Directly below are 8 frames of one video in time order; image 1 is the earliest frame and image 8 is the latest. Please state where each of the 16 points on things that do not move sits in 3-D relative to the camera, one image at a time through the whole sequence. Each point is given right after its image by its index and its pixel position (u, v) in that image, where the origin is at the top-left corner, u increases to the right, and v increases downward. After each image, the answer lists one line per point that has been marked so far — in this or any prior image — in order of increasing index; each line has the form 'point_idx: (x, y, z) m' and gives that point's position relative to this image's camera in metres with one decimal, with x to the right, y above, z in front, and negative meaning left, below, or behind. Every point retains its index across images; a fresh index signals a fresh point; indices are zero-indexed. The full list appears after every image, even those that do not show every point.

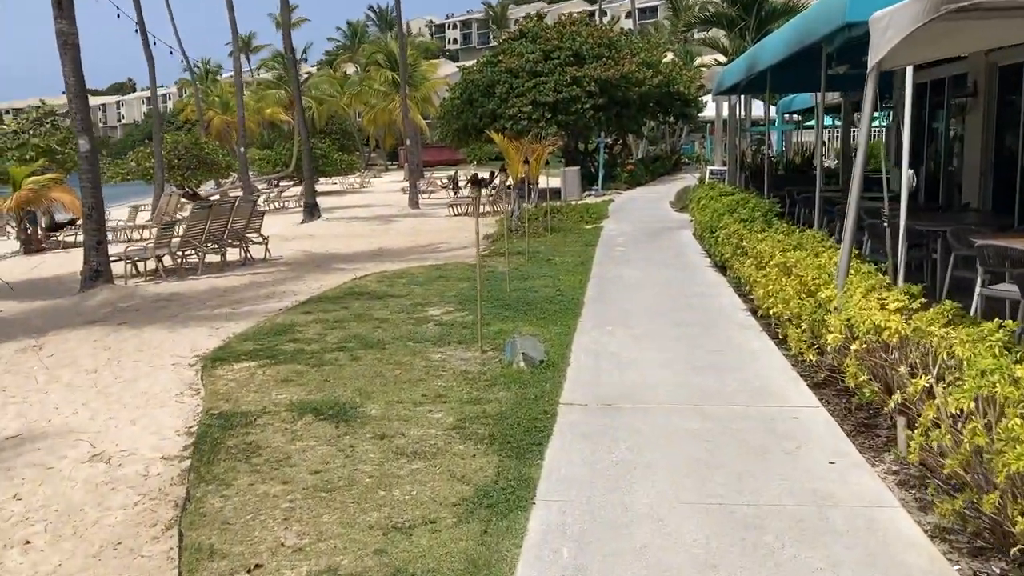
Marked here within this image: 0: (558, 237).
0: (+0.8, +0.9, +15.8) m
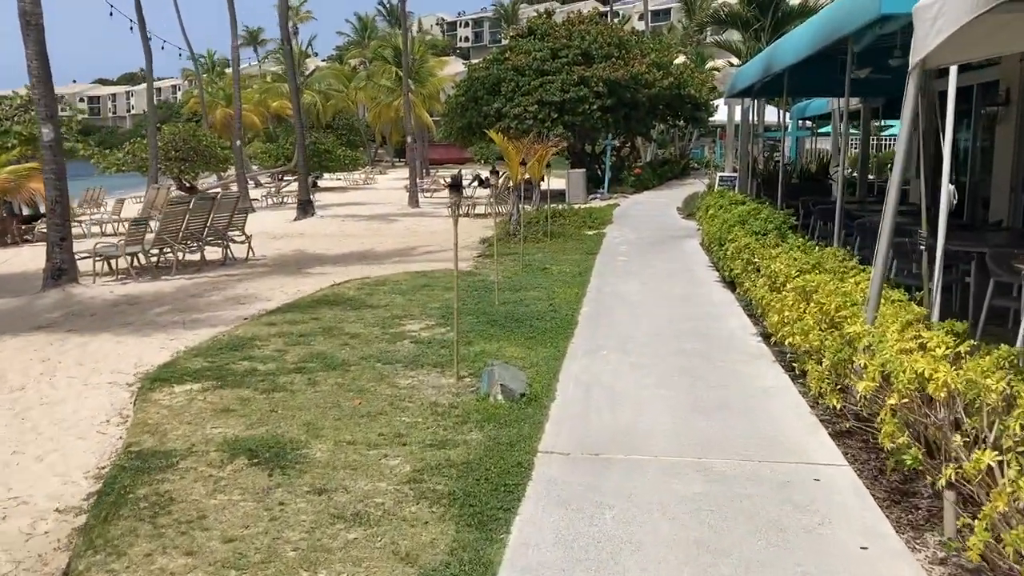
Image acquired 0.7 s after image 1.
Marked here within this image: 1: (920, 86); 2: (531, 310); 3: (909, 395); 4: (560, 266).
0: (+0.8, +0.7, +15.0) m
1: (+2.2, +1.1, +4.9) m
2: (+0.2, -0.2, +8.6) m
3: (+1.7, -0.5, +4.0) m
4: (+0.6, +0.3, +11.9) m
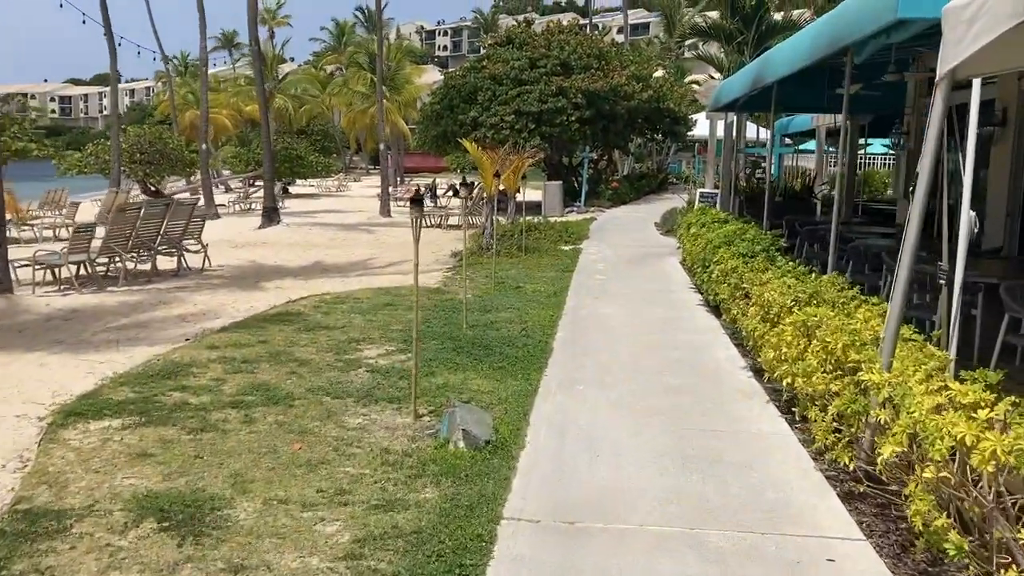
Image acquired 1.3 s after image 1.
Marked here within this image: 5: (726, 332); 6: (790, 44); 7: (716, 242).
0: (+0.3, +0.5, +14.3) m
1: (+2.1, +0.9, +4.3) m
2: (-0.1, -0.4, +7.9) m
3: (+1.6, -0.7, +3.4) m
4: (+0.3, 0.0, +11.2) m
5: (+2.0, -0.4, +8.4) m
6: (+2.8, +2.5, +9.5) m
7: (+2.2, +0.5, +10.0) m
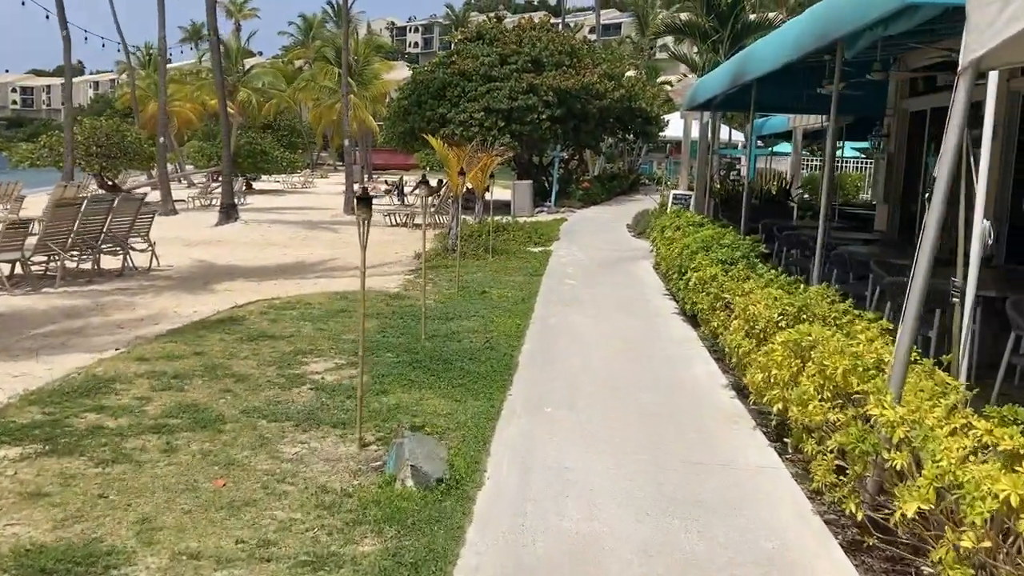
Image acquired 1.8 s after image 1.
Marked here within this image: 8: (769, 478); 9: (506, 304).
0: (-0.2, +0.4, +13.7) m
1: (+1.9, +0.8, +3.8) m
2: (-0.4, -0.5, +7.3) m
3: (+1.4, -0.7, +2.8) m
4: (-0.1, 0.0, +10.6) m
5: (+1.6, -0.5, +7.9) m
6: (+2.5, +2.4, +9.0) m
7: (+1.9, +0.4, +9.5) m
8: (+1.3, -0.9, +4.5) m
9: (-0.1, -0.2, +9.4) m
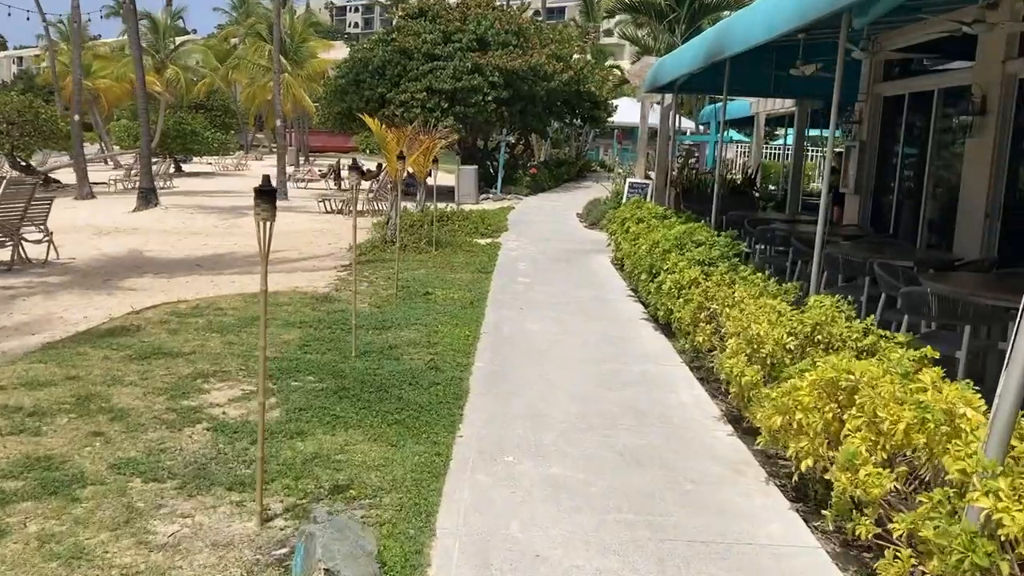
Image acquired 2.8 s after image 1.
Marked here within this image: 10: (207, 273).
0: (-0.9, +0.5, +12.4) m
1: (+1.8, +0.7, +2.7) m
2: (-0.7, -0.5, +6.1) m
3: (+1.4, -0.9, +1.7) m
4: (-0.7, 0.0, +9.4) m
5: (+1.3, -0.5, +6.8) m
6: (+2.0, +2.3, +7.9) m
7: (+1.4, +0.4, +8.4) m
8: (+1.1, -1.0, +3.4) m
9: (-0.5, -0.2, +8.2) m
10: (-3.5, +0.2, +10.5) m
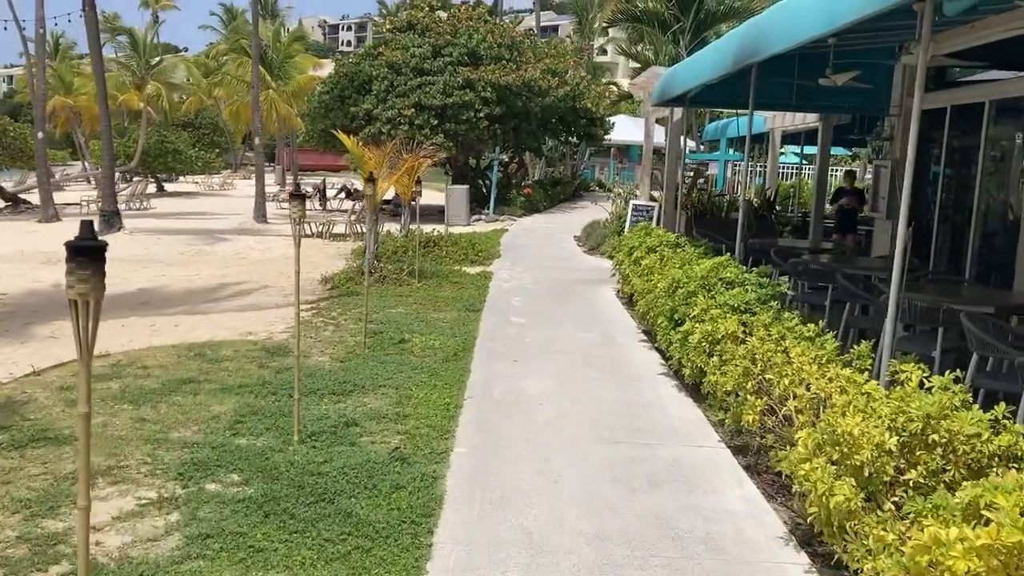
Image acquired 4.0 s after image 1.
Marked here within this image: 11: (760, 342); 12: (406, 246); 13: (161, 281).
0: (-1.0, 0.0, +11.0) m
1: (+1.7, +0.4, +1.3) m
2: (-0.8, -0.8, +4.6) m
3: (+1.4, -1.1, +0.3) m
4: (-0.7, -0.4, +7.9) m
5: (+1.2, -0.9, +5.3) m
6: (+2.0, +2.0, +6.5) m
7: (+1.3, 0.0, +7.0) m
8: (+1.1, -1.3, +2.0) m
9: (-0.6, -0.6, +6.8) m
10: (-3.6, -0.3, +9.0) m
11: (+1.4, -0.3, +5.2) m
12: (-1.6, +0.6, +13.9) m
13: (-4.5, +0.1, +12.0) m
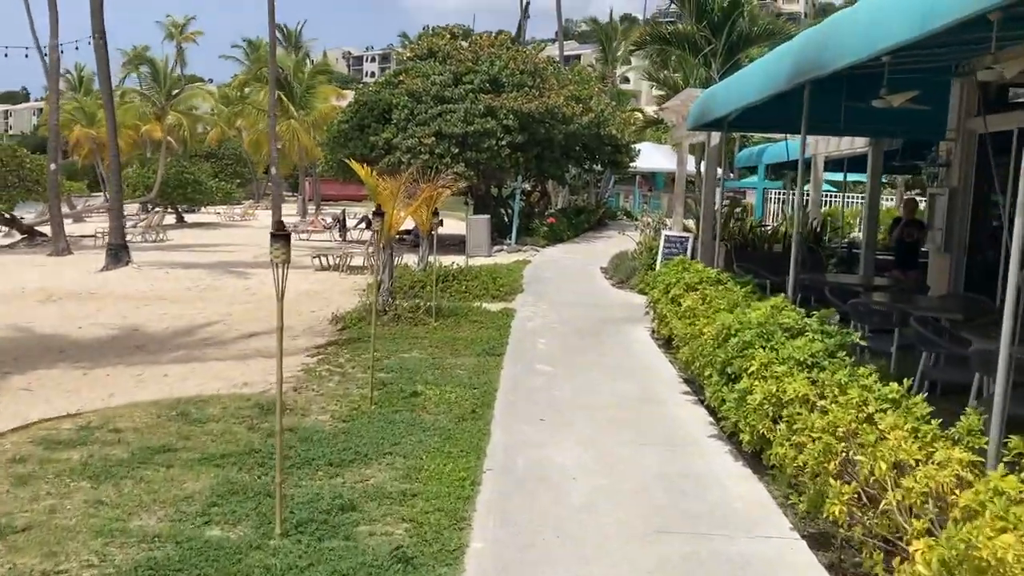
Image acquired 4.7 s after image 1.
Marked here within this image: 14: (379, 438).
0: (-0.7, -0.4, +10.2) m
1: (+1.8, +0.3, +0.4) m
2: (-0.7, -1.1, +3.8) m
3: (+1.4, -1.2, -0.6) m
4: (-0.5, -0.8, +7.1) m
5: (+1.3, -1.1, +4.4) m
6: (+2.1, +1.7, +5.7) m
7: (+1.5, -0.3, +6.1) m
8: (+1.1, -1.5, +1.1) m
9: (-0.4, -0.9, +5.9) m
10: (-3.3, -0.7, +8.2) m
11: (+1.5, -0.6, +4.3) m
12: (-1.2, +0.1, +13.1) m
13: (-4.2, -0.4, +11.2) m
14: (-0.8, -0.9, +5.5) m
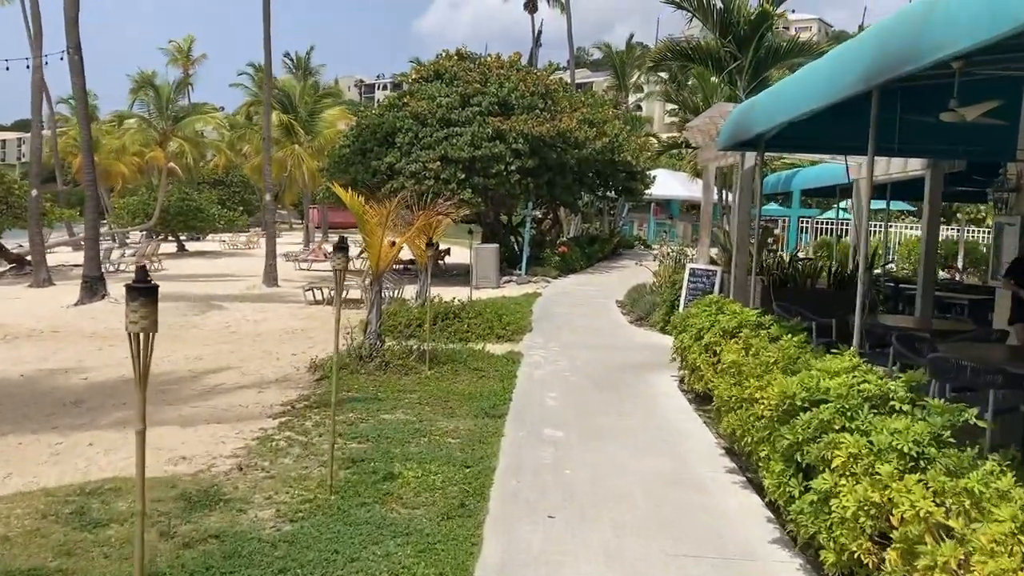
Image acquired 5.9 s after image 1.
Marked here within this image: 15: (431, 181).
0: (-0.7, -0.9, +8.8) m
1: (+1.7, +0.2, -1.0) m
2: (-0.7, -1.3, +2.3) m
3: (+1.3, -1.3, -2.0) m
4: (-0.5, -1.1, +5.7) m
5: (+1.3, -1.4, +3.0) m
6: (+2.1, +1.4, +4.3) m
7: (+1.5, -0.6, +4.7) m
8: (+1.1, -1.6, -0.4) m
9: (-0.4, -1.2, +4.5) m
10: (-3.3, -1.0, +6.9) m
11: (+1.5, -0.8, +2.9) m
12: (-1.2, -0.4, +11.7) m
13: (-4.2, -0.8, +9.9) m
14: (-0.8, -1.2, +4.1) m
15: (-1.7, +2.2, +19.2) m
